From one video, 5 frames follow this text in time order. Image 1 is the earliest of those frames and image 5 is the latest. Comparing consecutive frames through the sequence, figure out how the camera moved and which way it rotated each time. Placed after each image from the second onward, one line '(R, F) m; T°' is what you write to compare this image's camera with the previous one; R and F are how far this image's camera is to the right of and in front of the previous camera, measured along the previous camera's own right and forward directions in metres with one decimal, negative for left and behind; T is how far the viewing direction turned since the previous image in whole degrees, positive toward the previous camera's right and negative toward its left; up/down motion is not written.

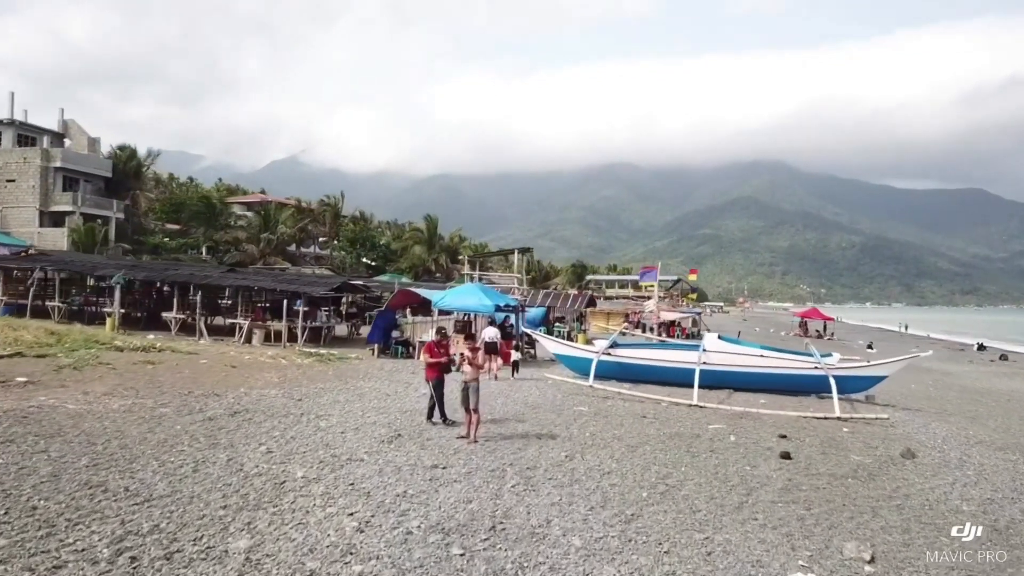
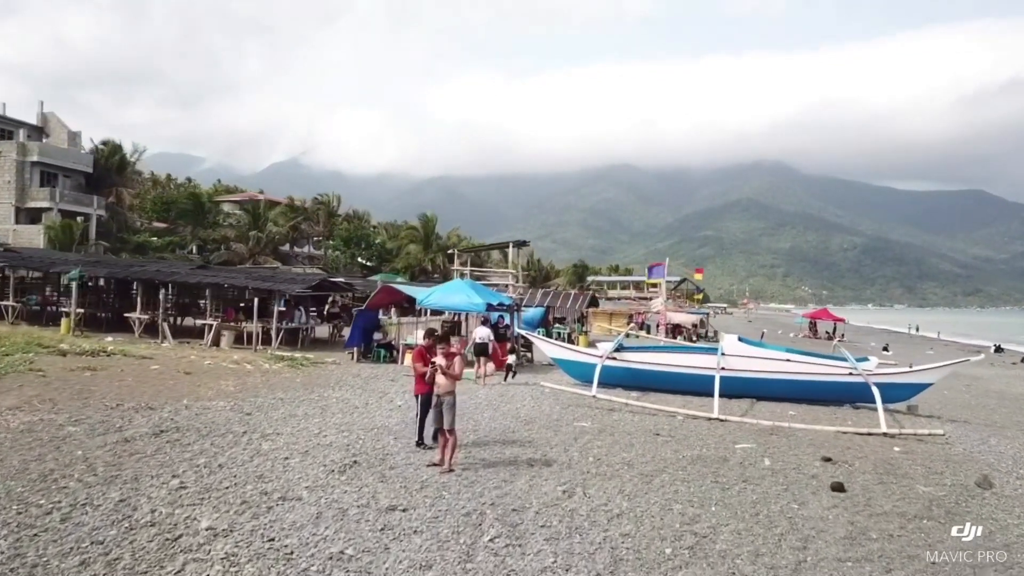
(+0.2, +2.3) m; 0°
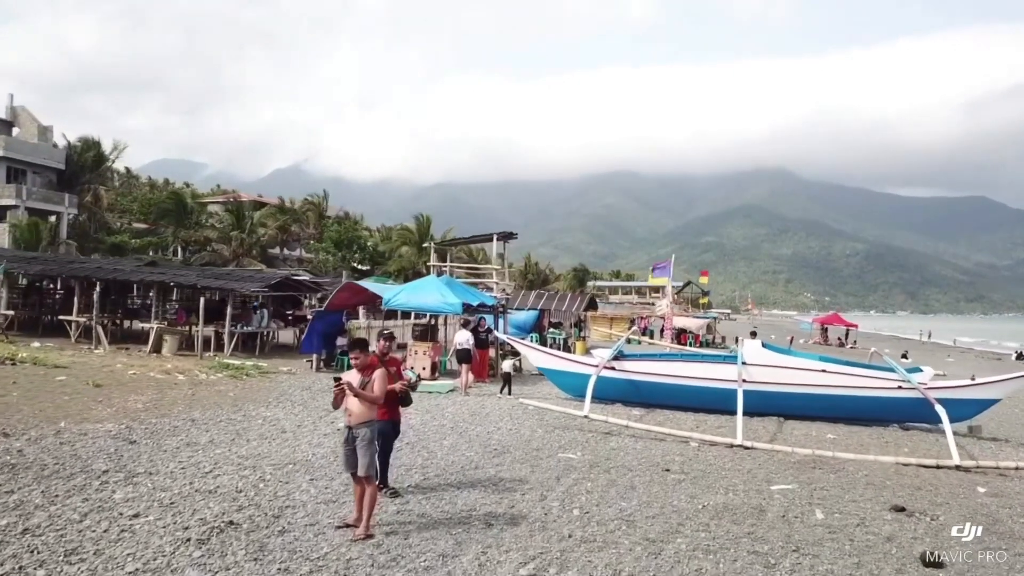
(+0.5, +3.0) m; 0°
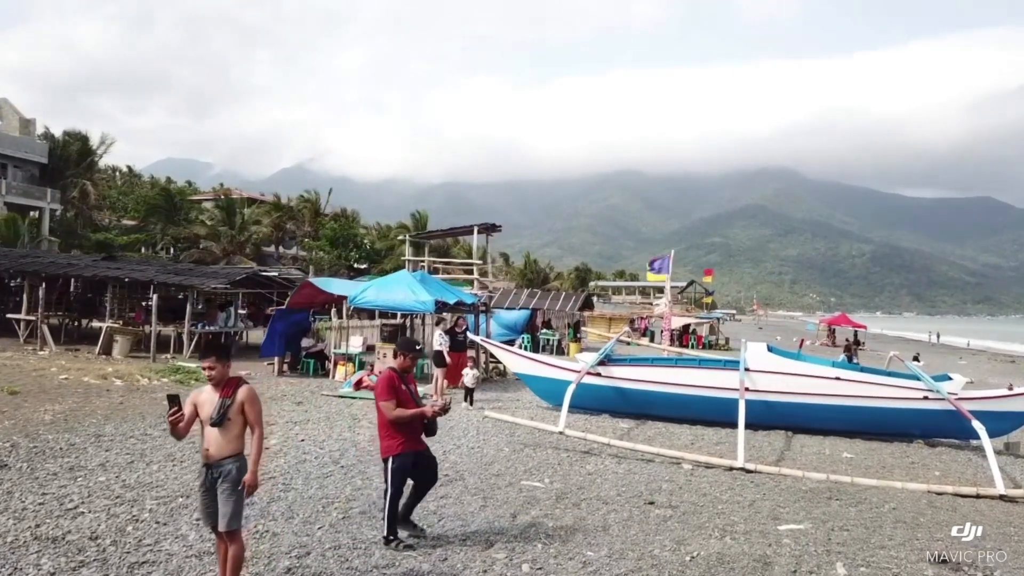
(+0.6, +1.7) m; 0°
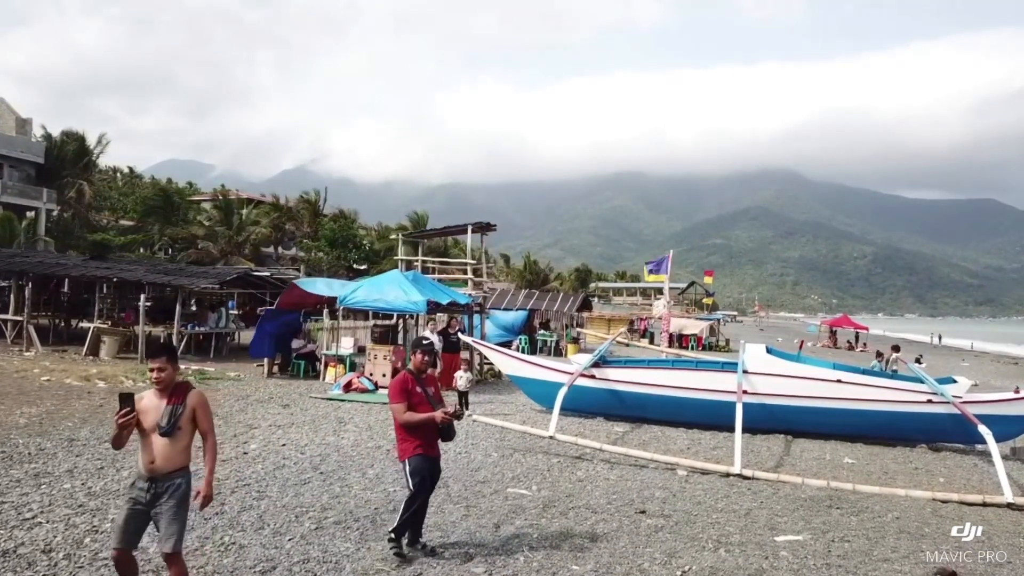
(+0.2, +0.4) m; 0°
